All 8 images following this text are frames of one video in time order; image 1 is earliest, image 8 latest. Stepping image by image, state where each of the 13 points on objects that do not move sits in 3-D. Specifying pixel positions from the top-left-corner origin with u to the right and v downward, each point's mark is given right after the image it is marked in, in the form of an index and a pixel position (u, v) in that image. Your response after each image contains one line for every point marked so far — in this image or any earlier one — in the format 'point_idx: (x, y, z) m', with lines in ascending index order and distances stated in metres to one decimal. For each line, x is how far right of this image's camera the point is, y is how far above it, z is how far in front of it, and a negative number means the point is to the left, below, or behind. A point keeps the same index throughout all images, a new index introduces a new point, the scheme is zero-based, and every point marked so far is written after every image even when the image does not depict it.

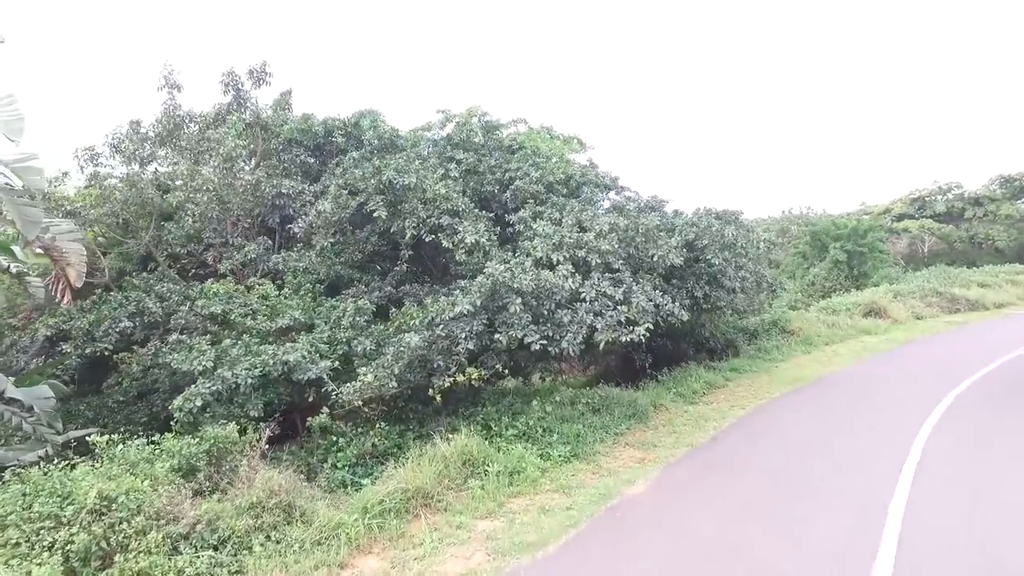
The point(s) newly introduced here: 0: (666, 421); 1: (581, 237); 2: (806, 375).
0: (+1.7, -1.5, +7.8) m
1: (+0.8, +0.6, +7.7) m
2: (+4.5, -1.3, +10.6) m
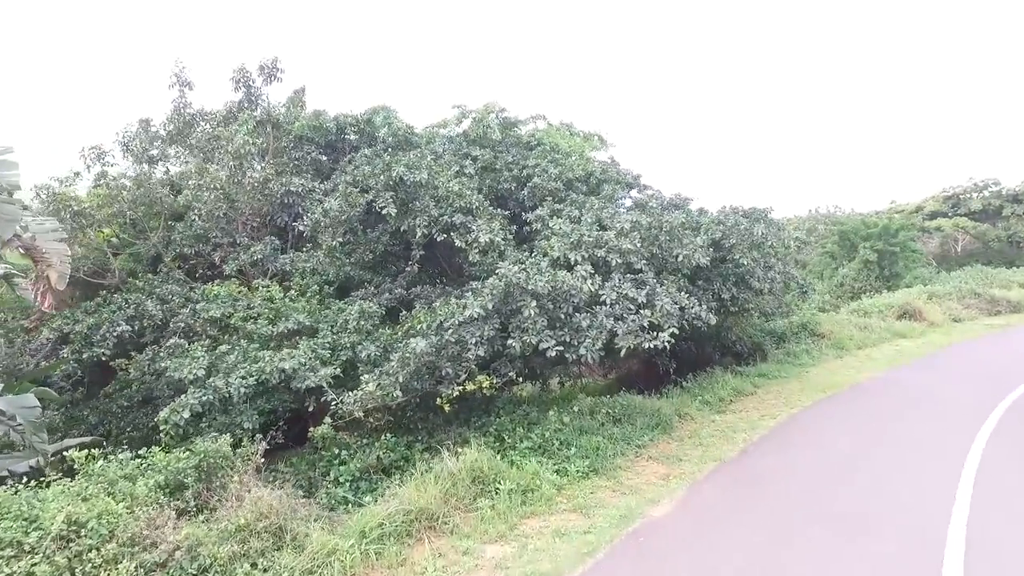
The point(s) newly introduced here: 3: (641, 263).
0: (+1.9, -1.5, +7.3) m
1: (+0.9, +0.5, +7.3) m
2: (+4.8, -1.4, +10.1) m
3: (+1.4, +0.3, +7.3) m
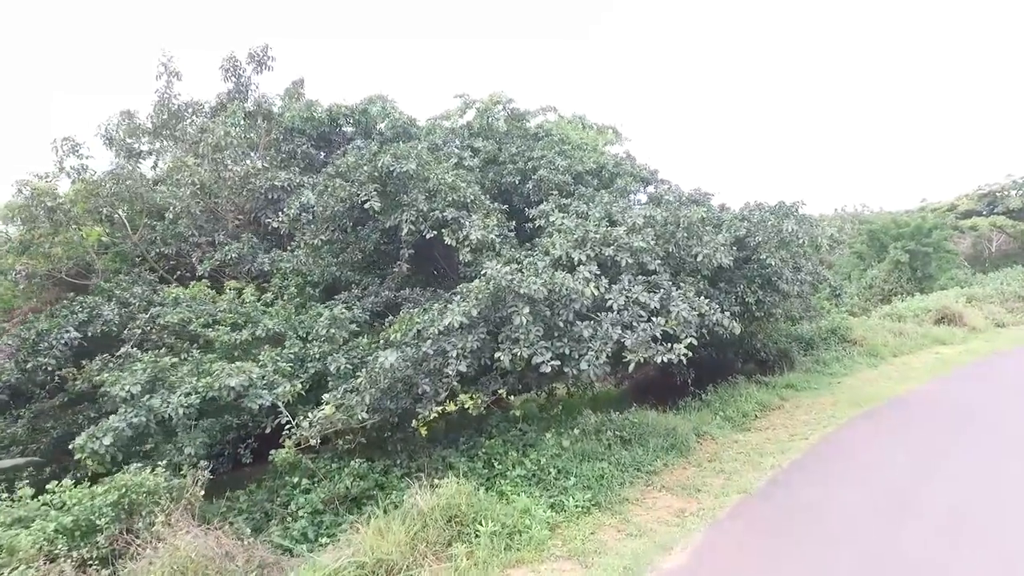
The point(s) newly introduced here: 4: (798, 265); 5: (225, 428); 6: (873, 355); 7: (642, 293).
0: (+1.9, -1.6, +6.4) m
1: (+0.9, +0.5, +6.4) m
2: (+4.8, -1.4, +9.1) m
3: (+1.3, +0.2, +6.4) m
4: (+4.0, +0.3, +9.6) m
5: (-2.2, -1.1, +5.2) m
6: (+6.3, -1.2, +12.0) m
7: (+1.0, 0.0, +5.6) m
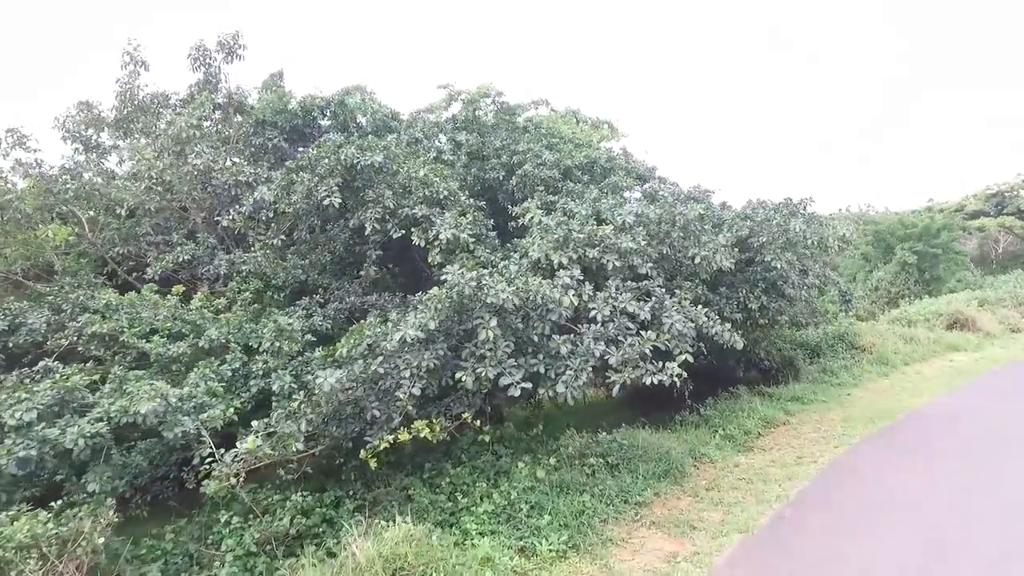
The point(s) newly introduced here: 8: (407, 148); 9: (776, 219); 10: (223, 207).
0: (+1.6, -1.6, +5.7) m
1: (+0.7, +0.5, +5.7) m
2: (+4.6, -1.5, +8.4) m
3: (+1.1, +0.2, +5.7) m
4: (+3.8, +0.3, +8.9) m
5: (-2.4, -1.1, +4.5) m
6: (+6.1, -1.2, +11.3) m
7: (+0.8, -0.1, +4.9) m
8: (-1.3, +1.8, +8.9) m
9: (+2.9, +0.8, +7.7) m
10: (-3.8, +1.1, +9.0) m
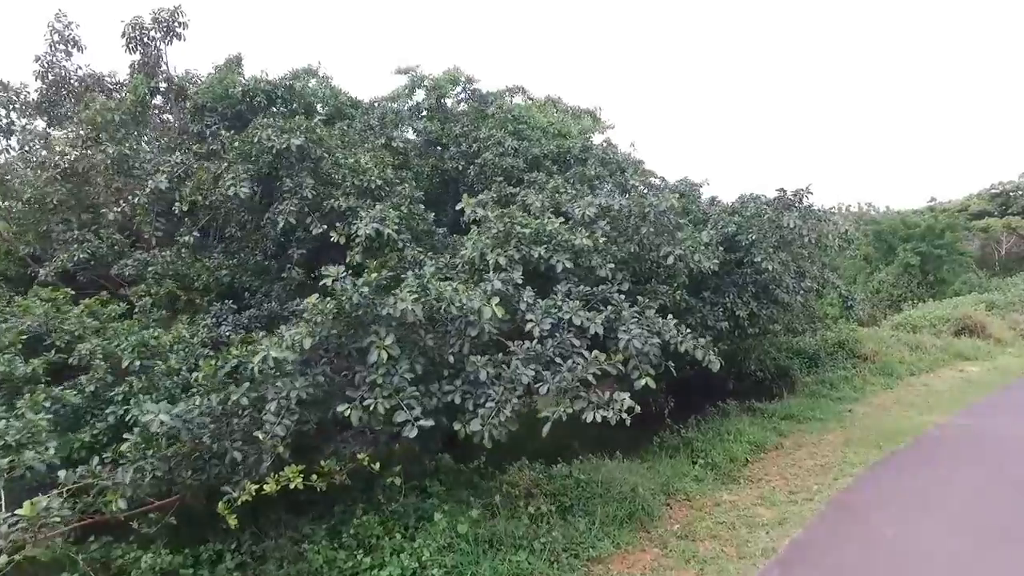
0: (+1.2, -1.7, +4.7) m
1: (+0.2, +0.4, +4.7) m
2: (+4.2, -1.5, +7.4) m
3: (+0.6, +0.1, +4.8) m
4: (+3.3, +0.2, +7.9) m
5: (-2.8, -1.1, +3.6) m
6: (+5.6, -1.3, +10.3) m
7: (+0.4, -0.1, +3.9) m
8: (-1.8, +1.8, +7.9) m
9: (+2.5, +0.7, +6.7) m
10: (-4.2, +1.0, +8.1) m
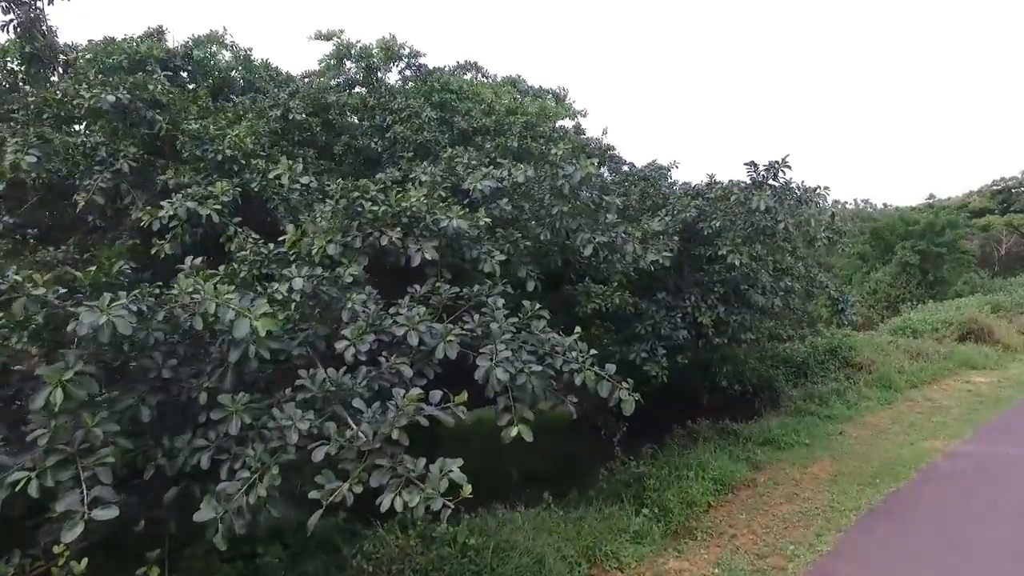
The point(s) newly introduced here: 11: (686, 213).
0: (+0.5, -1.7, +3.4) m
1: (-0.5, +0.4, +3.4) m
2: (+3.4, -1.5, +6.1) m
3: (-0.1, +0.1, +3.5) m
4: (+2.6, +0.2, +6.7) m
5: (-3.6, -1.1, +2.2) m
6: (+4.9, -1.3, +9.0) m
7: (-0.4, -0.1, +2.6) m
8: (-2.5, +1.8, +6.6) m
9: (+1.7, +0.7, +5.4) m
10: (-5.0, +1.0, +6.8) m
11: (+1.4, +0.6, +5.4) m
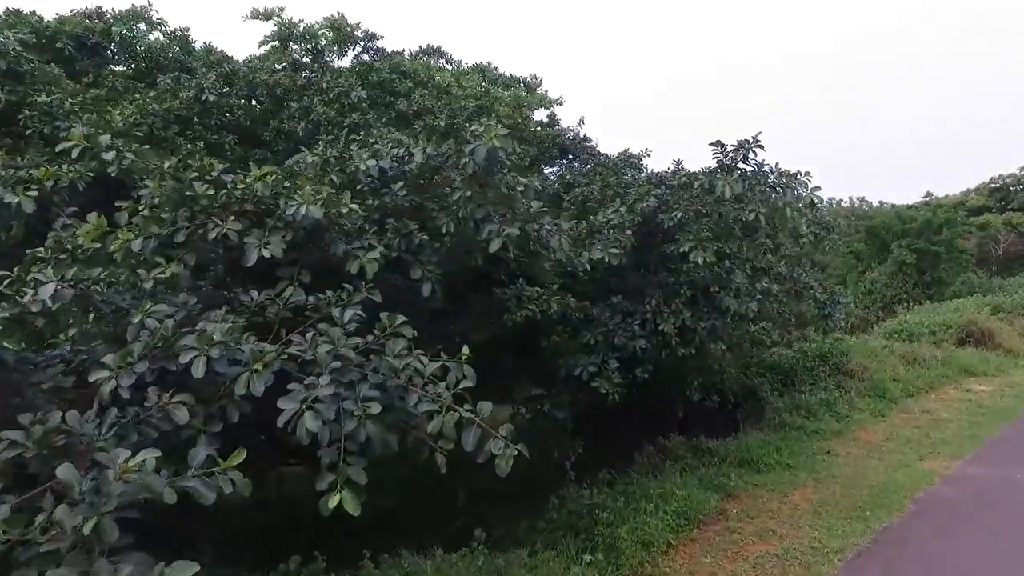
0: (0.0, -1.7, +2.7) m
1: (-1.0, +0.4, +2.7) m
2: (+3.0, -1.5, +5.4) m
3: (-0.5, +0.1, +2.7) m
4: (+2.1, +0.2, +5.9) m
5: (-4.0, -1.2, +1.5) m
6: (+4.4, -1.3, +8.3) m
7: (-0.8, -0.2, +1.9) m
8: (-3.0, +1.7, +5.9) m
9: (+1.3, +0.7, +4.7) m
10: (-5.4, +1.0, +6.0) m
11: (+0.9, +0.6, +4.7) m
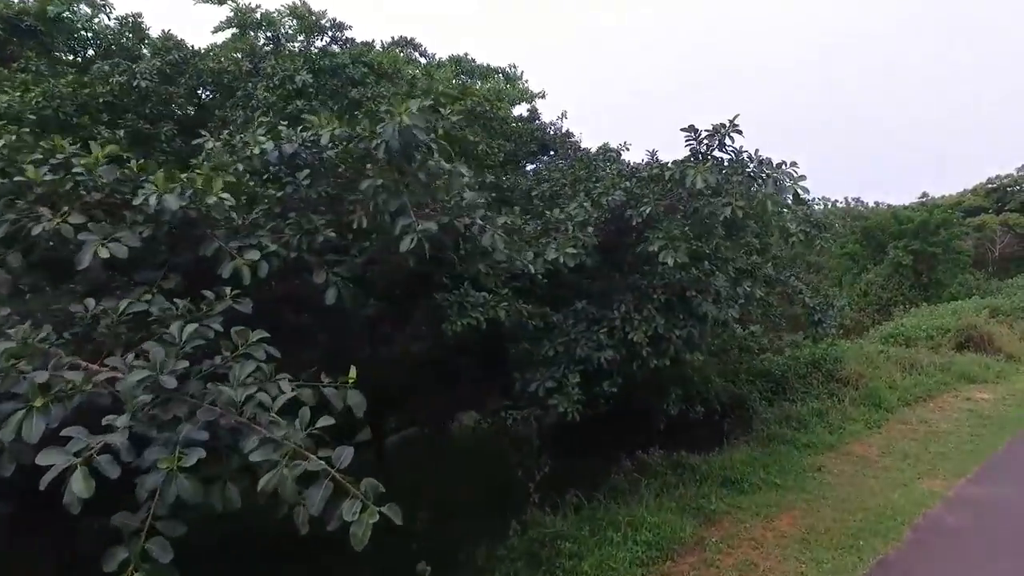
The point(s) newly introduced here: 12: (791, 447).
0: (-0.3, -1.7, +2.2) m
1: (-1.2, +0.4, +2.2) m
2: (+2.7, -1.6, +4.9) m
3: (-0.8, +0.1, +2.2) m
4: (+1.8, +0.2, +5.4) m
5: (-4.3, -1.2, +1.0) m
6: (+4.1, -1.3, +7.8) m
7: (-1.1, -0.2, +1.4) m
8: (-3.3, +1.7, +5.4) m
9: (+1.0, +0.7, +4.2) m
10: (-5.7, +1.0, +5.5) m
11: (+0.6, +0.5, +4.2) m
12: (+2.6, -1.5, +6.5) m
